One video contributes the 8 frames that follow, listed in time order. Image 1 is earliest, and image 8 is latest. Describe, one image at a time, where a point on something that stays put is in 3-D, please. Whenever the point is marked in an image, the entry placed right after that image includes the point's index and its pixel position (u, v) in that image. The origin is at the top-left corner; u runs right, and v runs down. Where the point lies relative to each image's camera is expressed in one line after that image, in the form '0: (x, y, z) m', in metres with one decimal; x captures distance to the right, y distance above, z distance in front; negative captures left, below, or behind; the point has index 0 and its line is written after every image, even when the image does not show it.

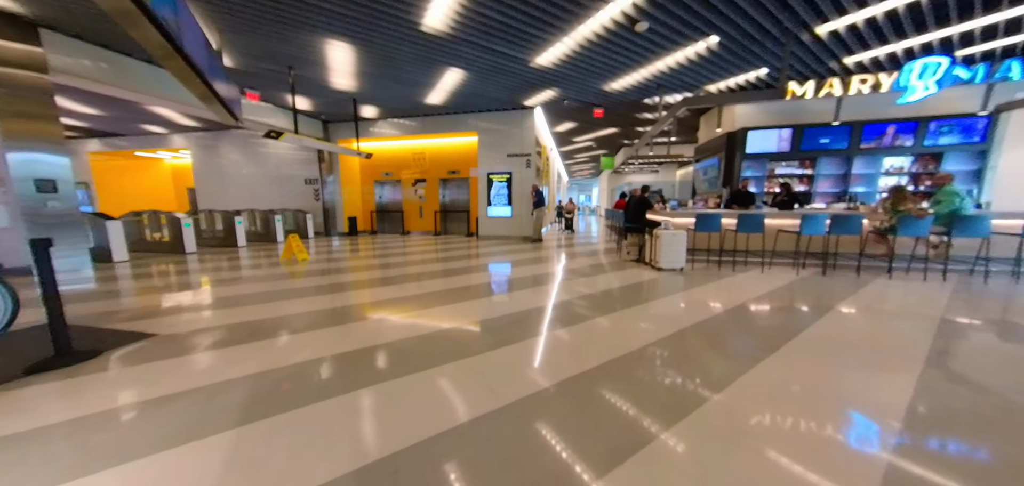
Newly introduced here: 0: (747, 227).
0: (+3.5, +0.2, +5.0) m
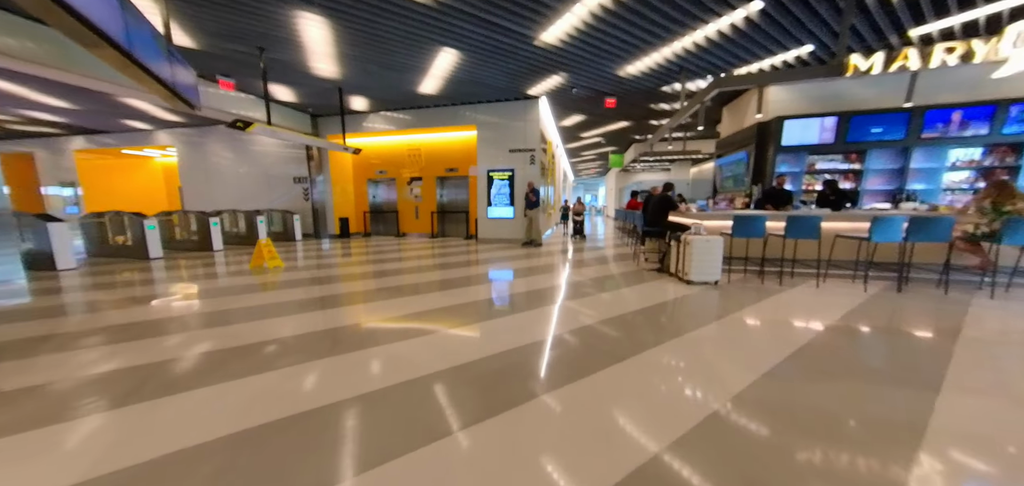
0: (+3.5, +0.1, +4.1) m
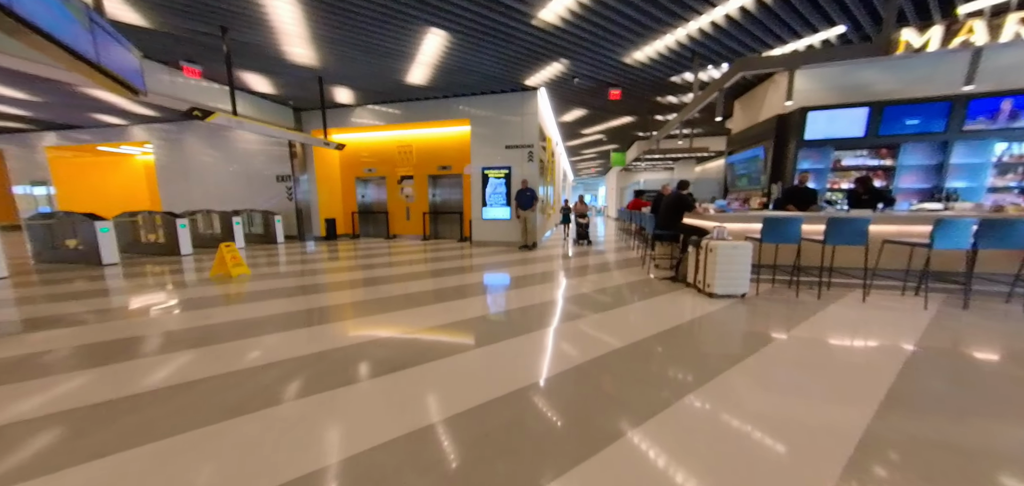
0: (+3.4, +0.1, +3.5) m
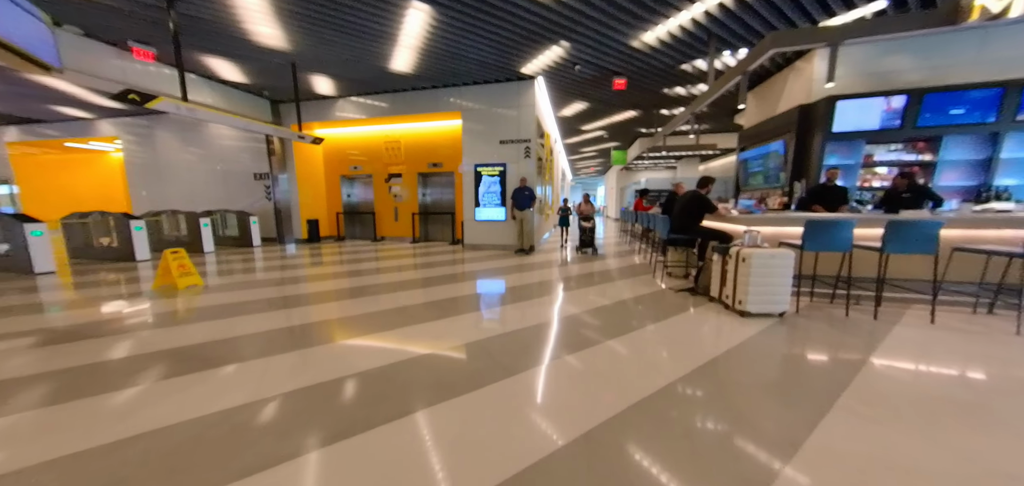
0: (+3.4, 0.0, +2.9) m
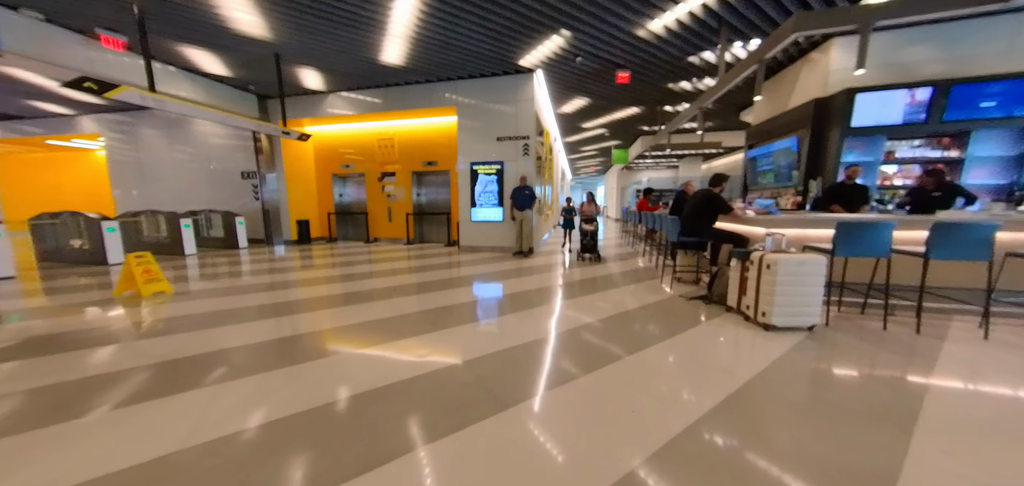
0: (+3.3, 0.0, +2.5) m
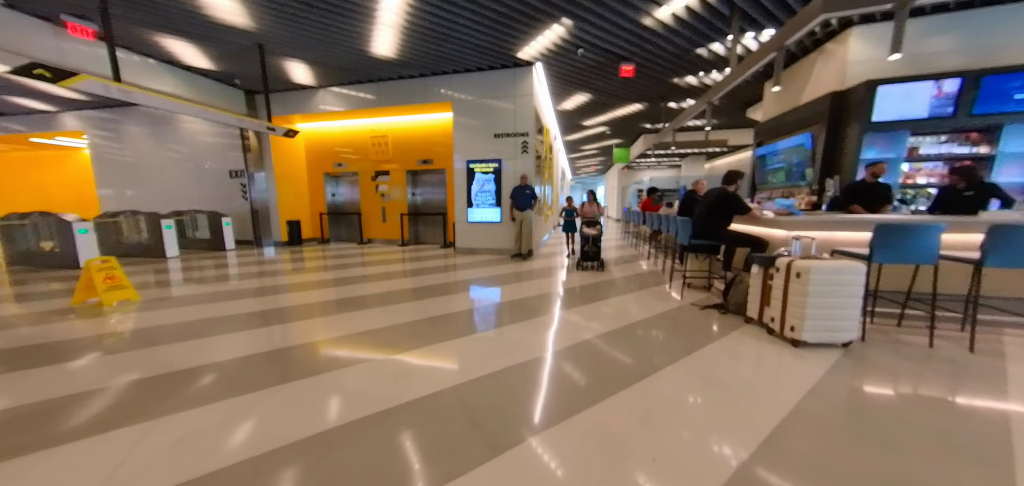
0: (+3.3, -0.1, +2.2) m
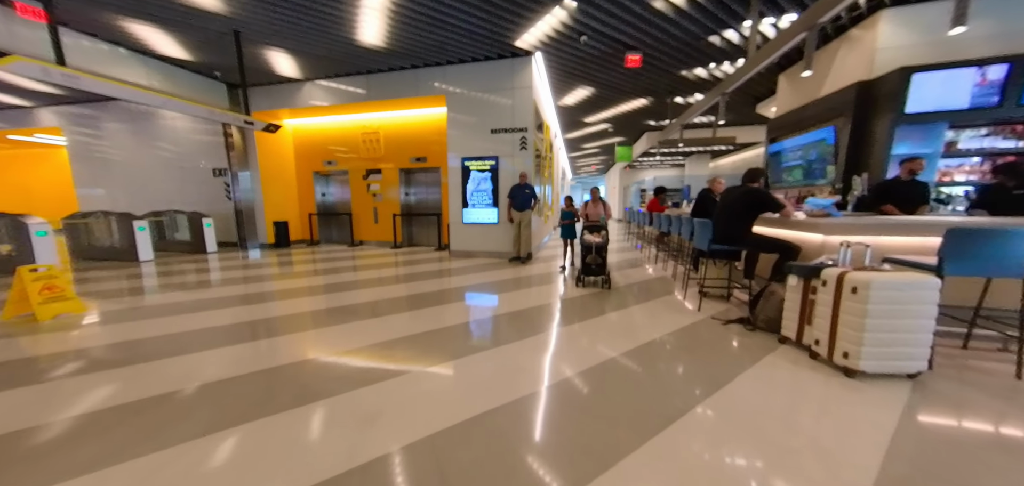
0: (+3.2, -0.1, +1.8) m
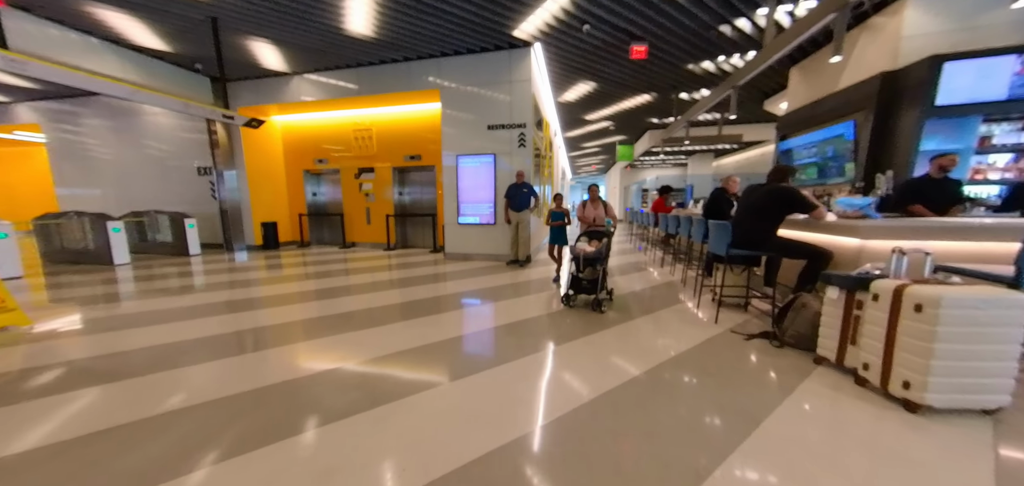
0: (+3.2, -0.2, +1.5) m
